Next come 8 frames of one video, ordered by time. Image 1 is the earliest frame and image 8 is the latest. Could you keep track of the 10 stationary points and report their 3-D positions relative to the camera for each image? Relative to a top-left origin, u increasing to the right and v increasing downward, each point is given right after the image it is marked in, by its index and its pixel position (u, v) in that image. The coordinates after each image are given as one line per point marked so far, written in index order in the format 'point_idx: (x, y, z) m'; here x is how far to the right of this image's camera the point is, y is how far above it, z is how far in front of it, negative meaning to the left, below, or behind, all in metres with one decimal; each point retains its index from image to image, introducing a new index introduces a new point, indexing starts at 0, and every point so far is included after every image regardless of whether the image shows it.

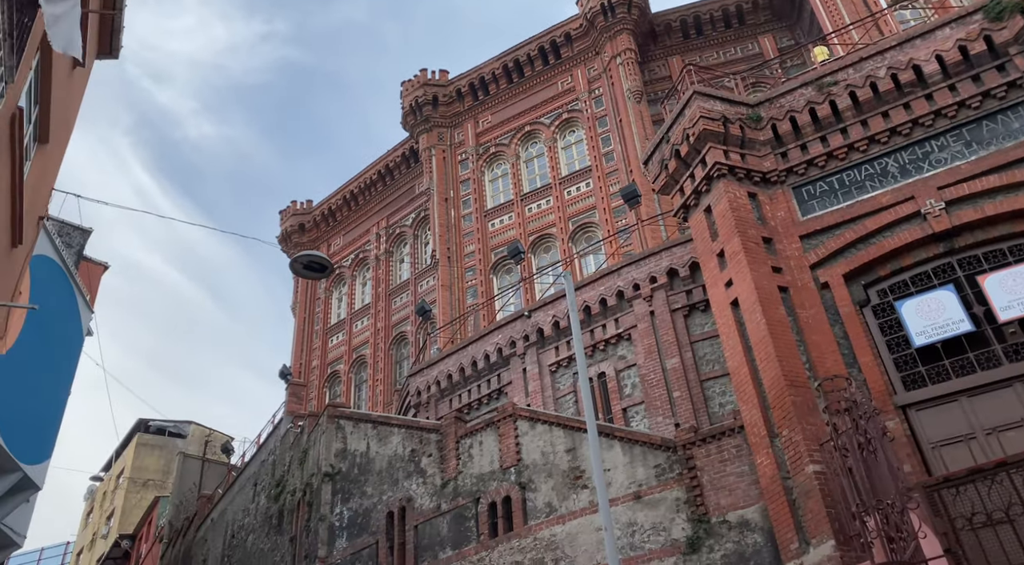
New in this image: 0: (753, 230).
0: (+4.0, +0.9, +12.7) m
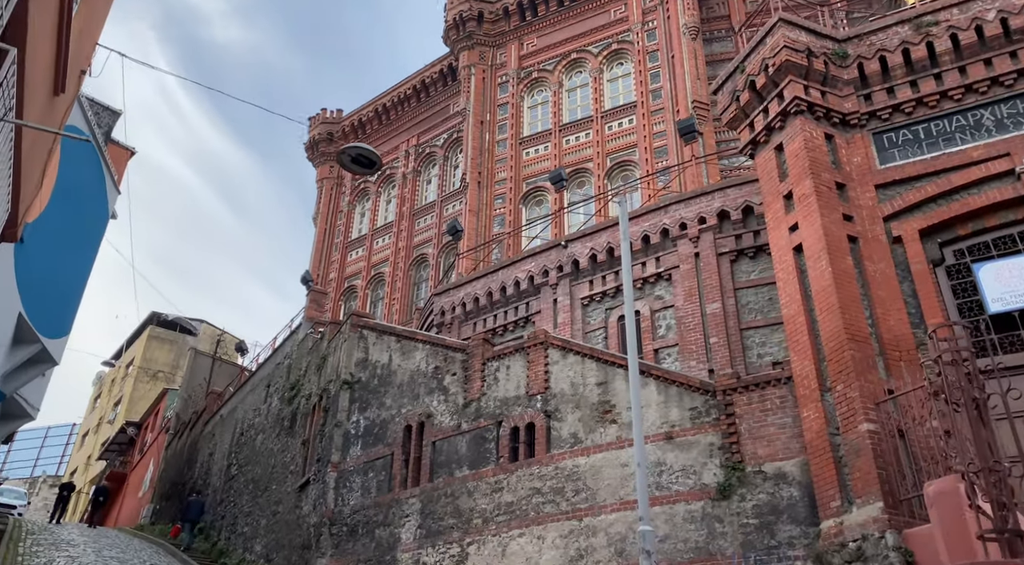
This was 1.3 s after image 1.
0: (+4.8, +1.7, +11.9) m
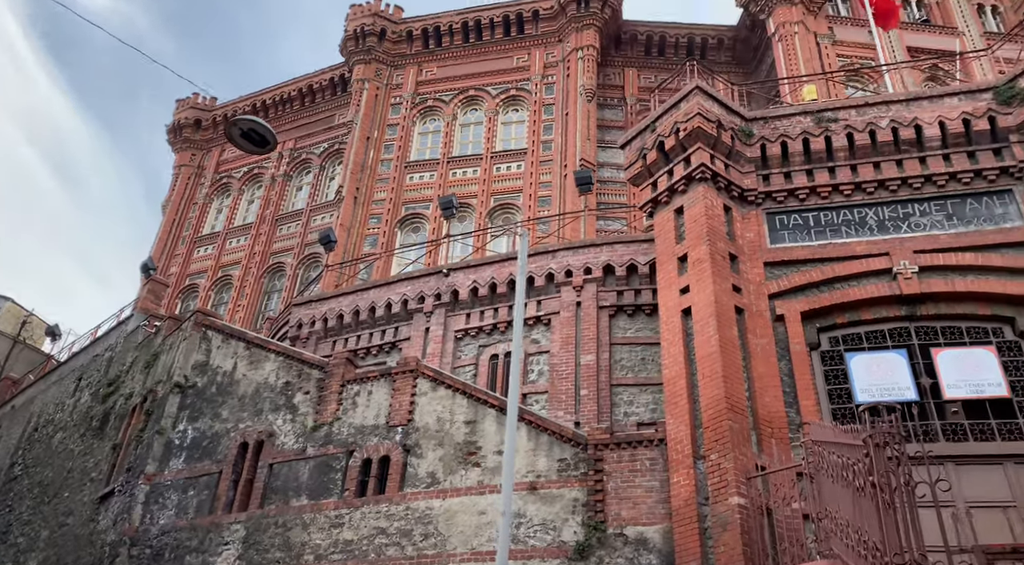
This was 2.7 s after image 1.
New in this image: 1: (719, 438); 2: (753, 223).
0: (+3.3, +0.6, +12.0) m
1: (+2.7, -2.0, +10.3) m
2: (+3.9, +1.0, +12.5) m
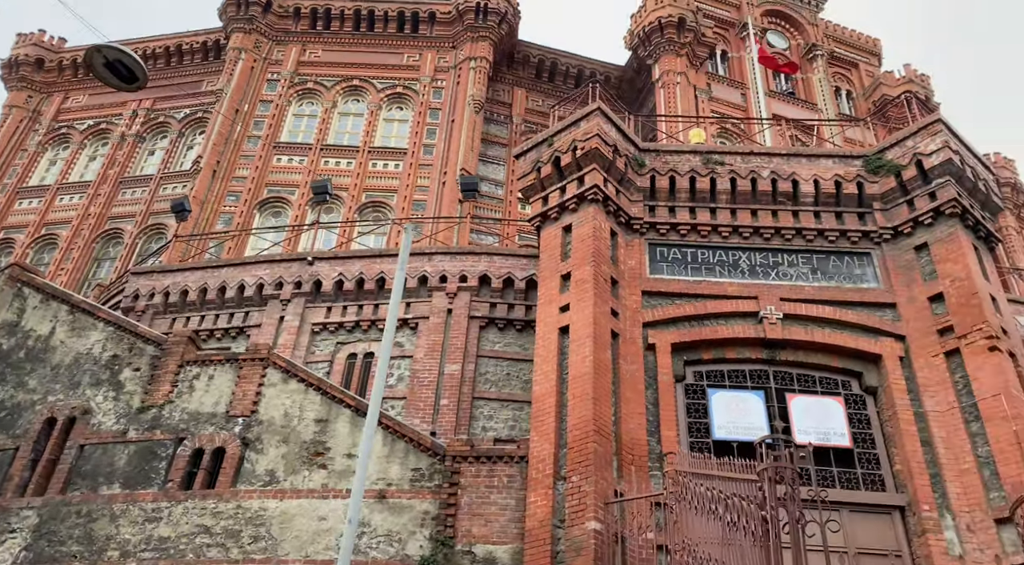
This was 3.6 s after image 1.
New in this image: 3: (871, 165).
0: (+1.5, +0.2, +11.9) m
1: (+0.9, -2.3, +10.1) m
2: (+2.0, +0.5, +12.6) m
3: (+6.0, +1.9, +12.9) m
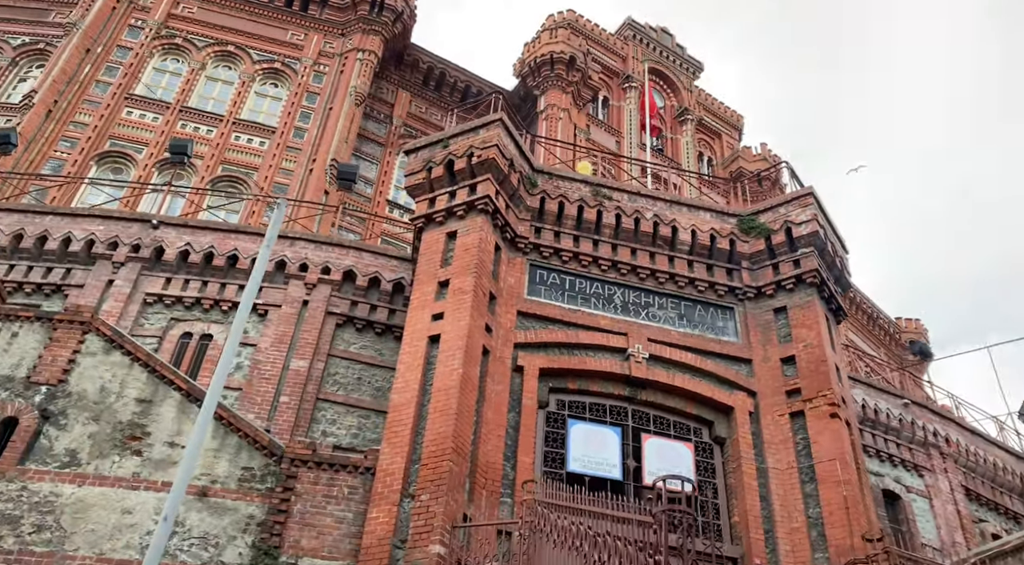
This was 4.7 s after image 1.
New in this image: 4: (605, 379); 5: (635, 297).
0: (-0.4, 0.0, +11.5) m
1: (-0.9, -2.4, +9.5) m
2: (+0.1, +0.2, +12.3) m
3: (+4.0, +1.0, +13.4) m
4: (+1.4, -1.5, +11.7) m
5: (+2.0, -0.3, +12.6) m
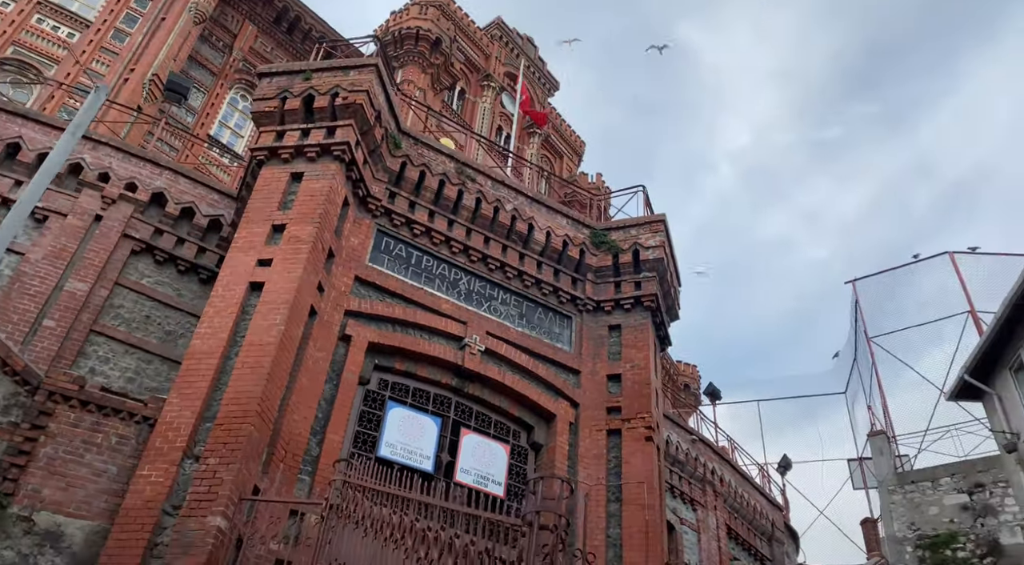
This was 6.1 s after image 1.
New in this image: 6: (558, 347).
0: (-2.5, +0.6, +10.3) m
1: (-2.9, -1.7, +8.2) m
2: (-2.2, +0.7, +11.2) m
3: (+1.4, +0.7, +13.3) m
4: (-1.1, -1.2, +10.9) m
5: (-0.5, -0.1, +12.0) m
6: (+0.7, -1.0, +12.1) m
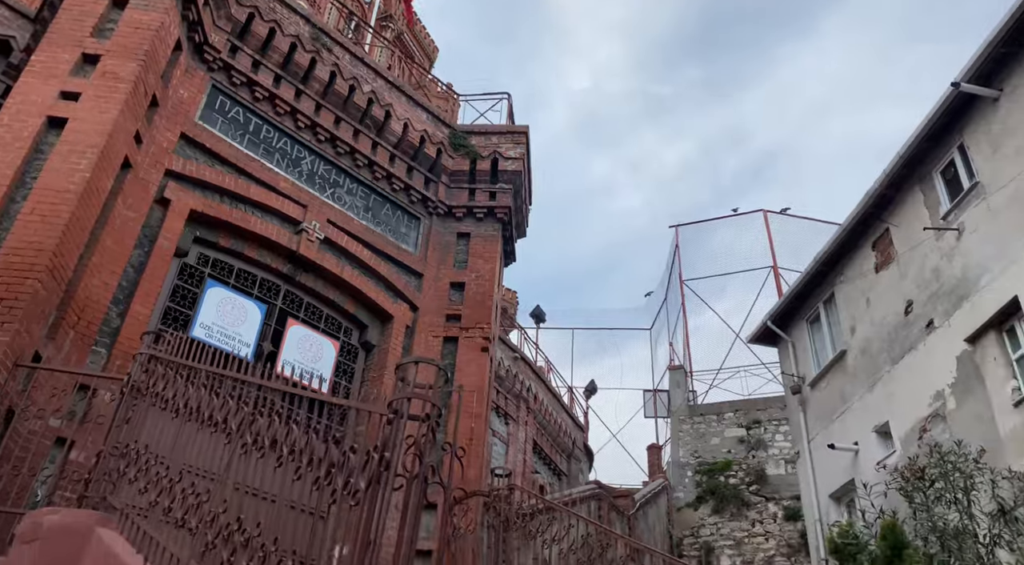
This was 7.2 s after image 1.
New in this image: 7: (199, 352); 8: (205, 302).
0: (-4.1, +2.3, +8.8) m
1: (-4.4, -0.1, +6.8) m
2: (-4.0, +2.5, +9.7) m
3: (-1.0, +2.3, +12.6) m
4: (-3.1, +0.4, +9.8) m
5: (-2.7, +1.6, +10.9) m
6: (-1.7, +0.5, +11.5) m
7: (-3.1, -0.7, +7.6) m
8: (-3.5, -0.2, +9.0) m
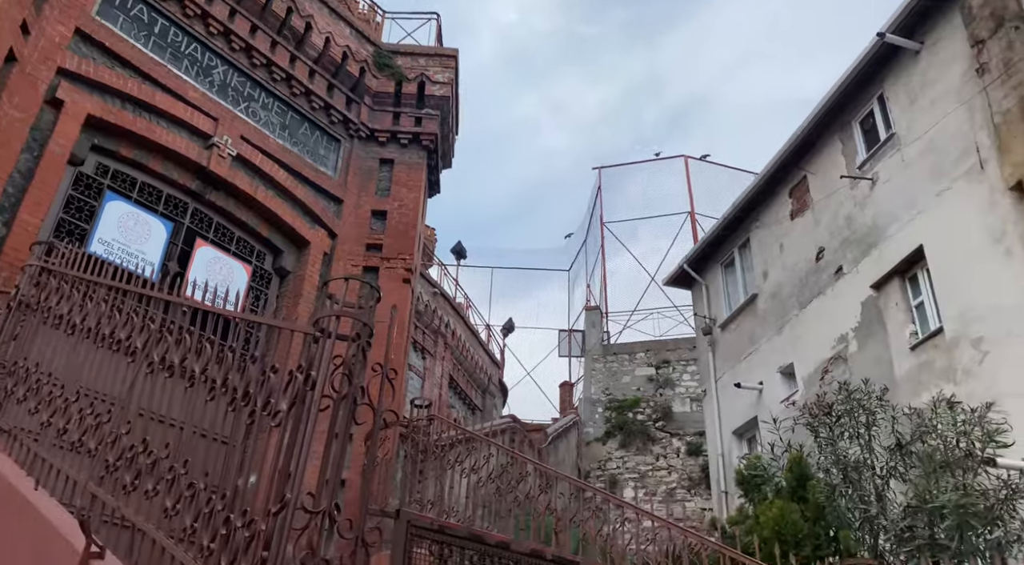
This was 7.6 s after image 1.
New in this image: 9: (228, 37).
0: (-4.7, +3.2, +7.9) m
1: (-4.9, +0.7, +6.0) m
2: (-4.8, +3.5, +8.8) m
3: (-2.1, +3.5, +12.0) m
4: (-4.0, +1.4, +9.1) m
5: (-3.6, +2.6, +10.2) m
6: (-2.7, +1.6, +10.9) m
7: (-3.7, +0.1, +7.0) m
8: (-4.4, +0.7, +8.3) m
9: (-3.7, +3.2, +10.1) m
